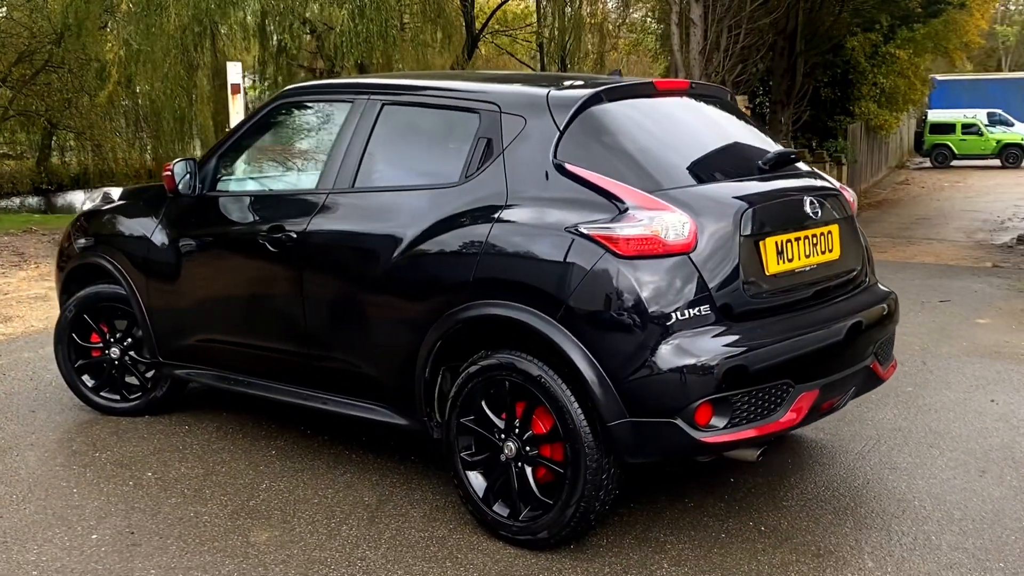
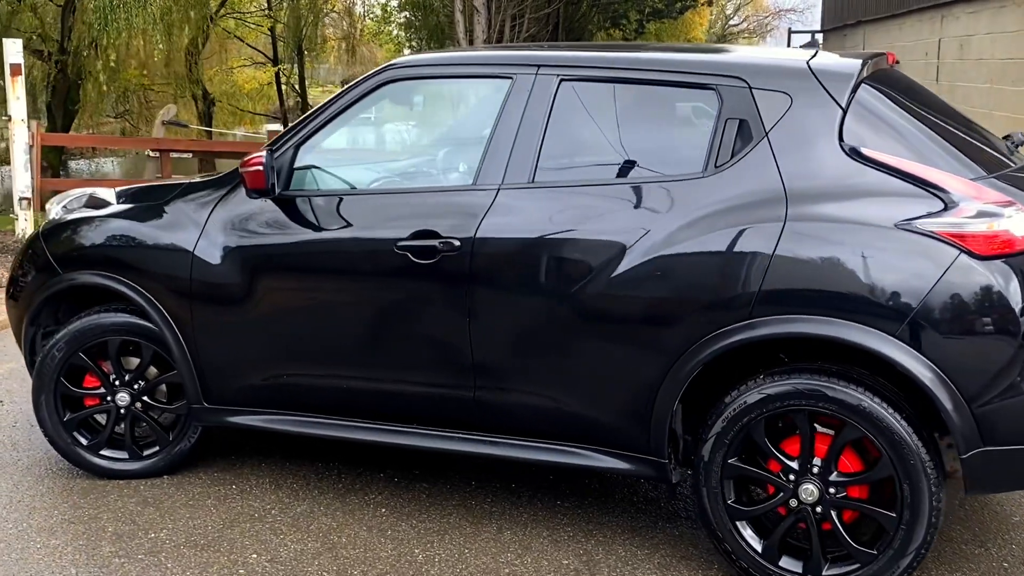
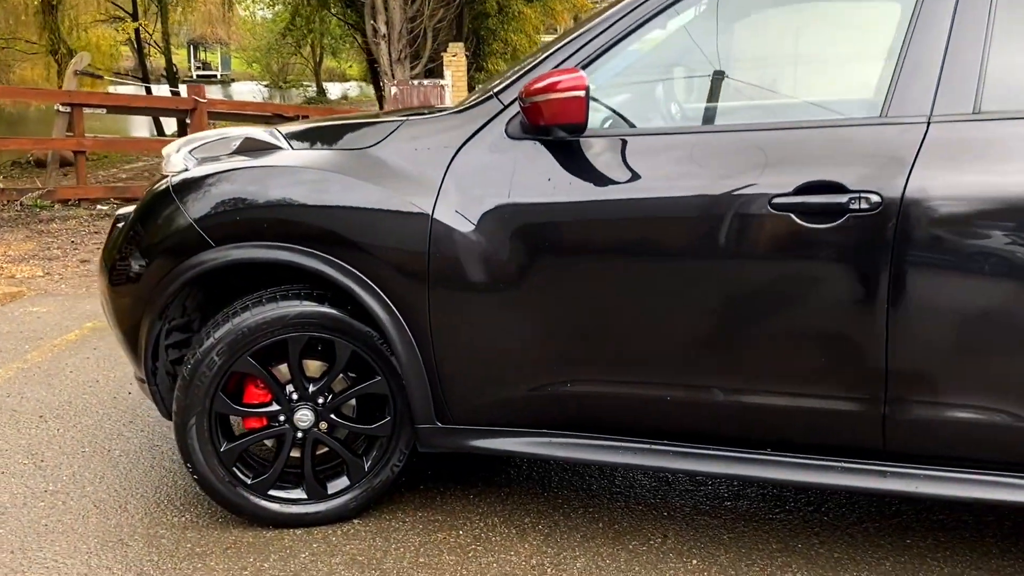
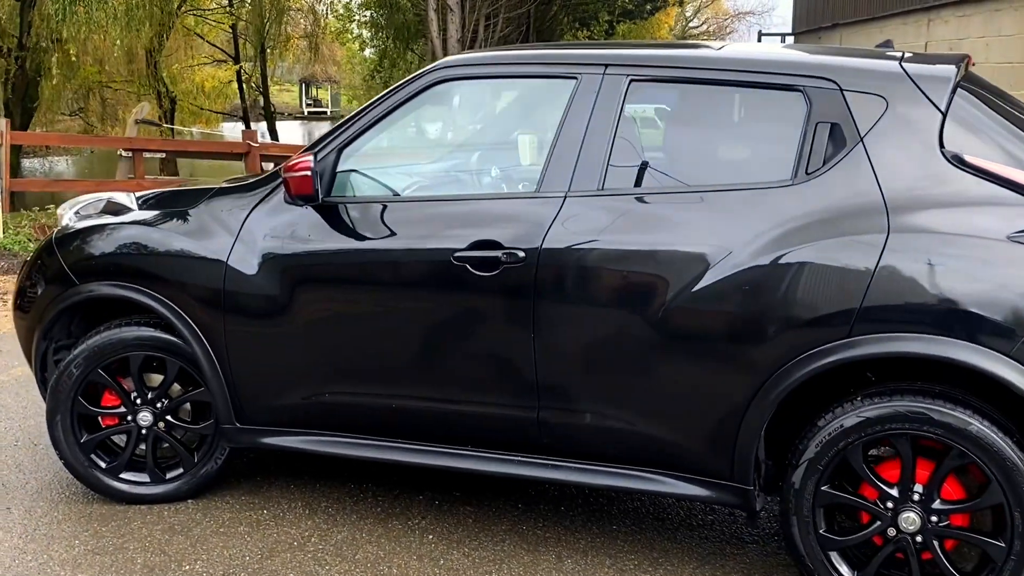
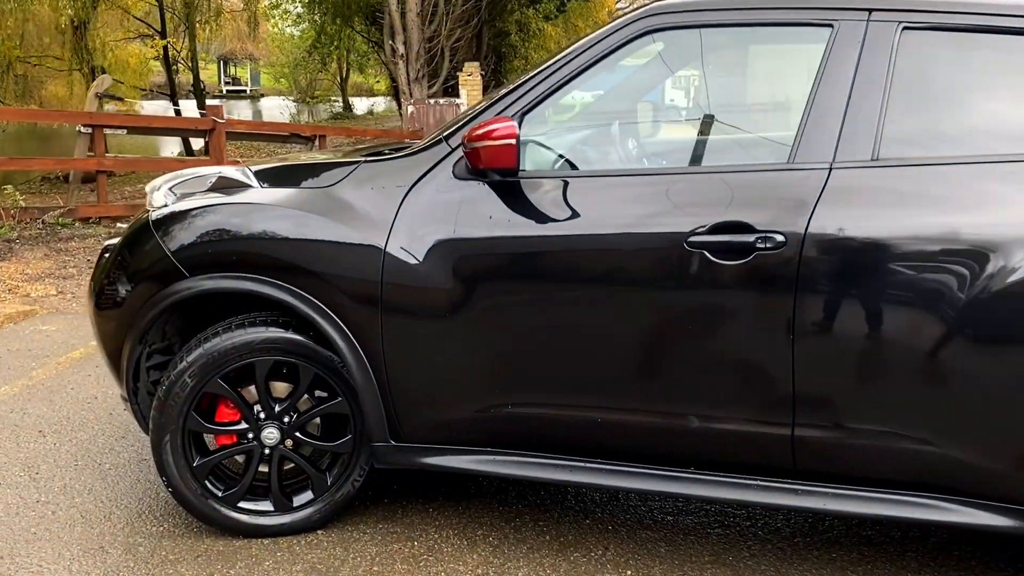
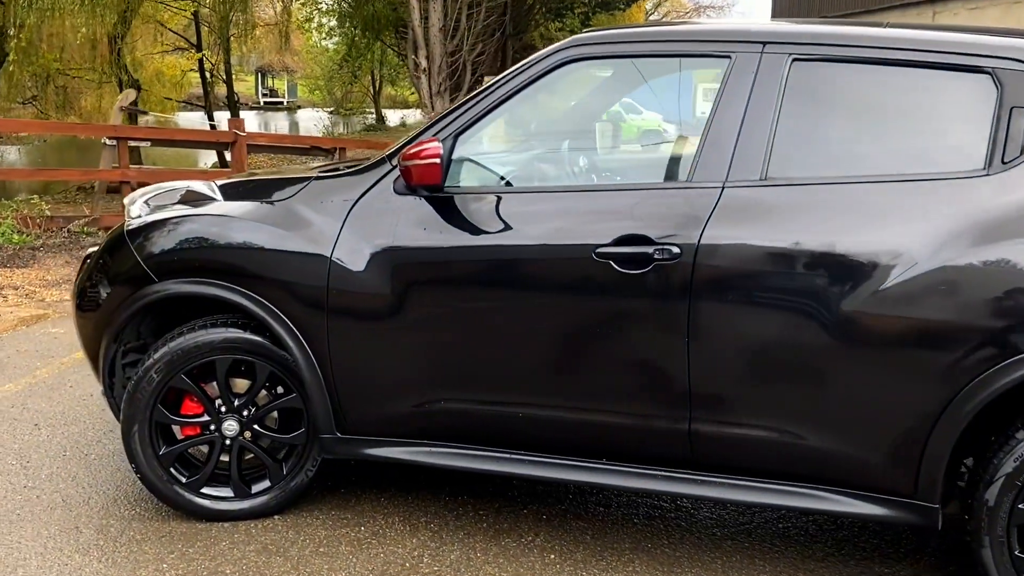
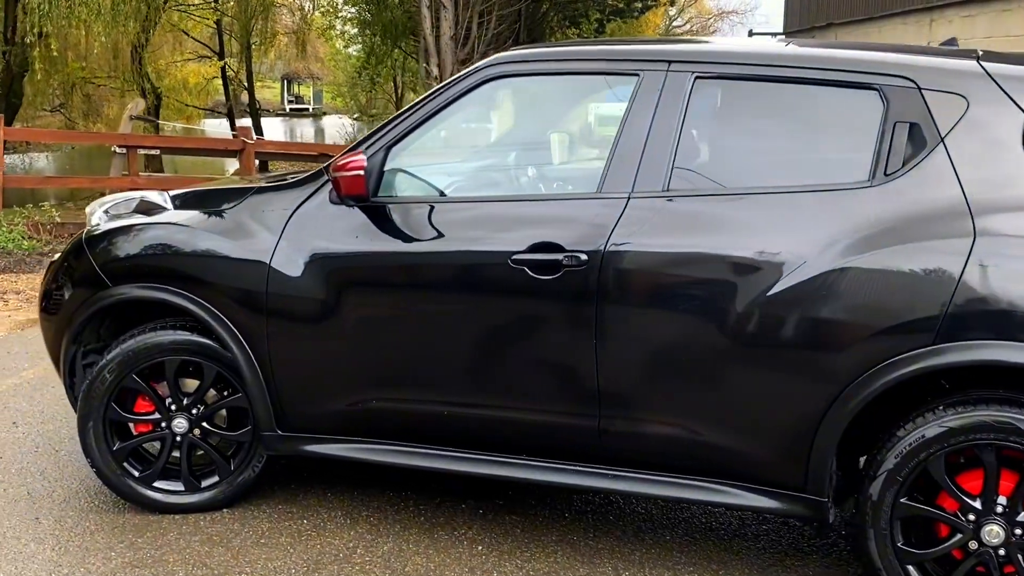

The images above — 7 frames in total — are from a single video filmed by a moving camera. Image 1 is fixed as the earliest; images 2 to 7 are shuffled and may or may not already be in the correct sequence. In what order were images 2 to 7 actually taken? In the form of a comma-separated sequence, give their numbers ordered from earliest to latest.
2, 4, 7, 6, 5, 3
